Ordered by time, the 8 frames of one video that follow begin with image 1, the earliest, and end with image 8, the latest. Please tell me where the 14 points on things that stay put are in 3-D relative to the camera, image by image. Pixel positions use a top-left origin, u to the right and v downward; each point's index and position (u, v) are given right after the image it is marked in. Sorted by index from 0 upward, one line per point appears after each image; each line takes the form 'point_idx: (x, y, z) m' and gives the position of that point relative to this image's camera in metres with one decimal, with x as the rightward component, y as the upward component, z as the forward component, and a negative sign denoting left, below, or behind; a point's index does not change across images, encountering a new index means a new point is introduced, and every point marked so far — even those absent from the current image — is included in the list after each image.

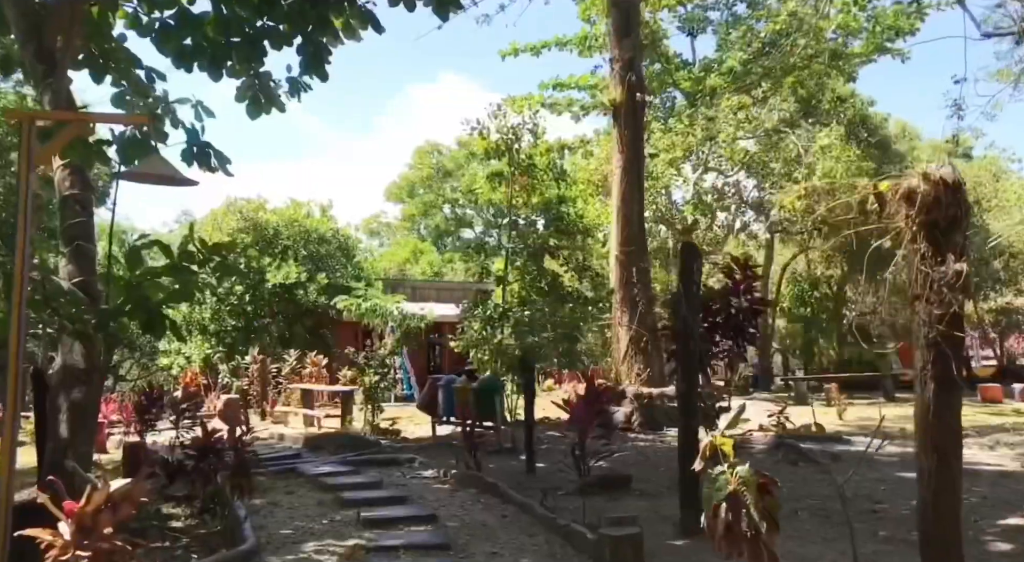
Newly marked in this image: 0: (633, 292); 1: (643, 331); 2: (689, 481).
0: (+1.6, -0.1, +11.6) m
1: (+1.7, -0.7, +11.6) m
2: (+1.0, -1.1, +5.2) m
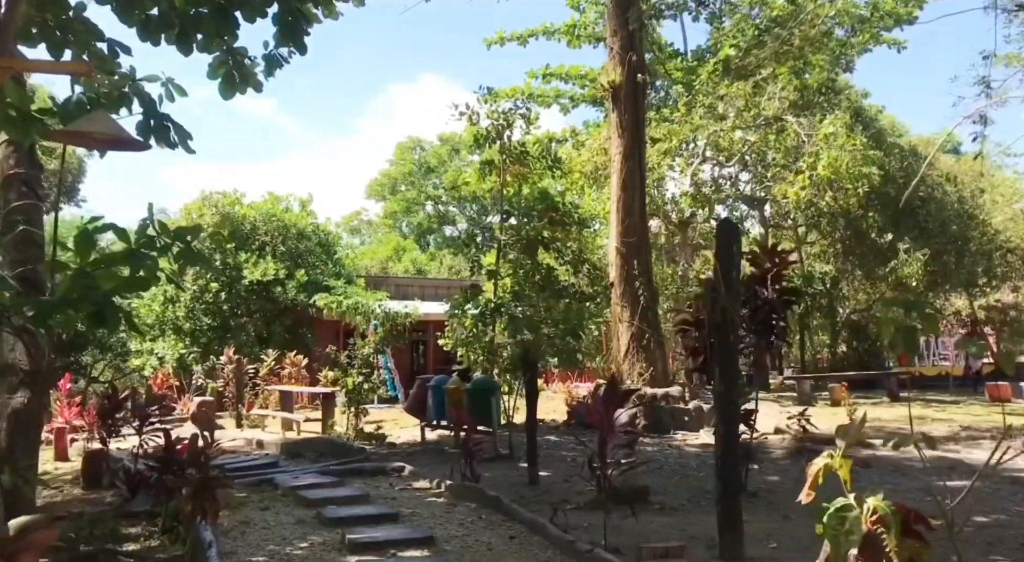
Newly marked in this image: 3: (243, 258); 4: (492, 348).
0: (+1.5, -0.1, +10.9) m
1: (+1.6, -0.6, +10.9) m
2: (+1.1, -1.1, +4.5) m
3: (-5.4, +0.4, +18.5) m
4: (-0.3, -0.8, +11.6) m
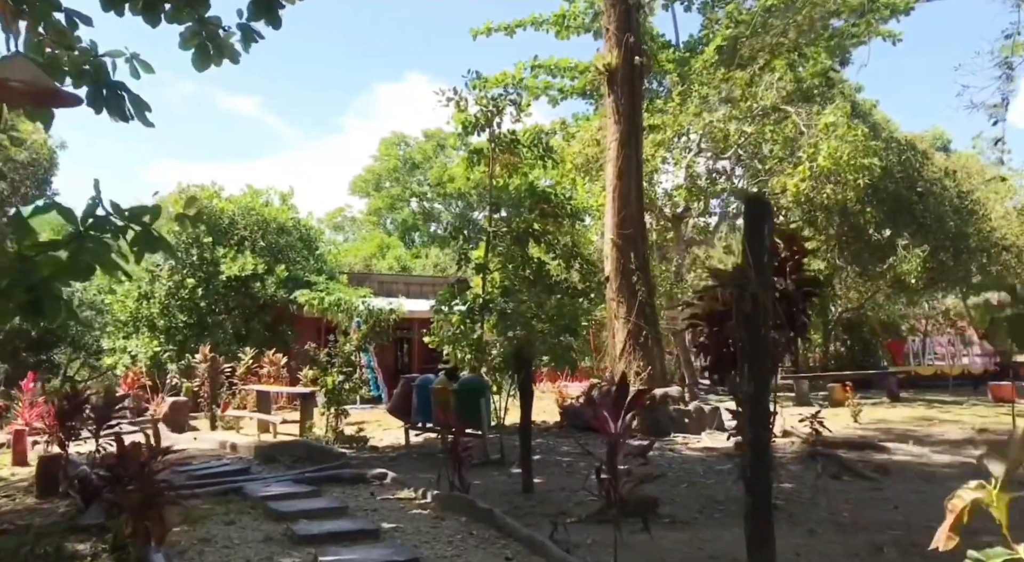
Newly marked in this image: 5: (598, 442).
0: (+1.4, 0.0, +10.4) m
1: (+1.5, -0.5, +10.3) m
2: (+1.1, -1.0, +3.9) m
3: (-5.7, +0.5, +17.8) m
4: (-0.4, -0.8, +11.0) m
5: (+0.8, -1.6, +8.7) m
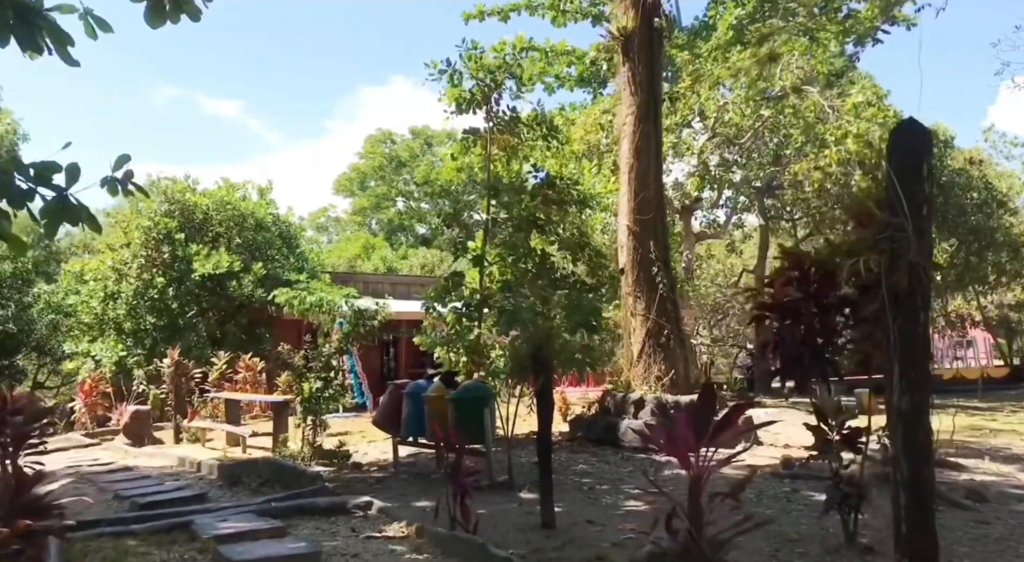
0: (+1.4, +0.1, +9.1) m
1: (+1.5, -0.4, +9.1) m
2: (+1.2, -0.9, +2.7) m
3: (-5.8, +0.5, +16.4) m
4: (-0.4, -0.7, +9.8) m
5: (+0.9, -1.5, +7.5) m
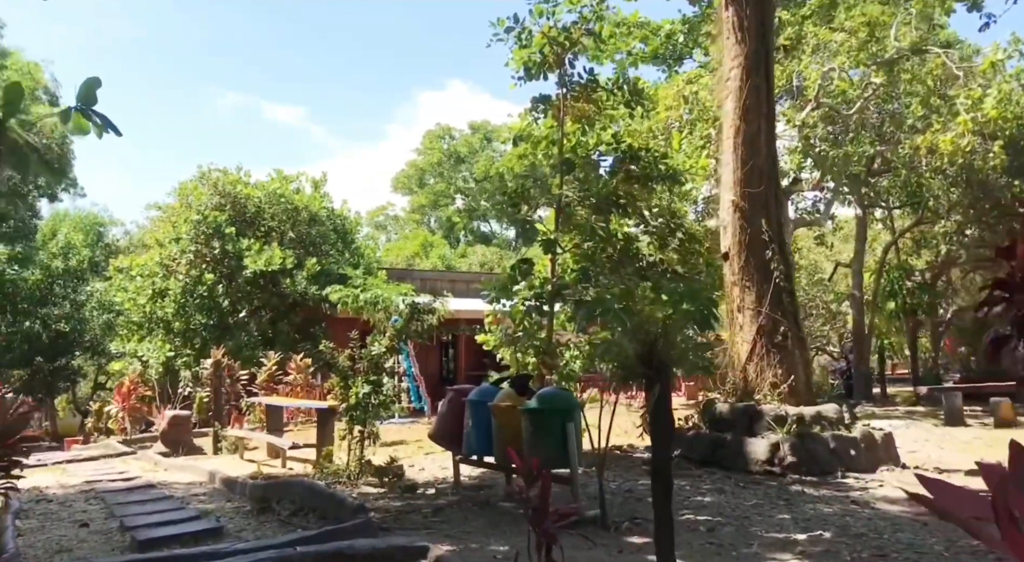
0: (+2.1, +0.2, +7.6) m
1: (+2.2, -0.3, +7.6) m
2: (+1.5, -0.8, +1.2) m
3: (-4.6, +0.6, +15.4) m
4: (+0.3, -0.6, +8.4) m
5: (+1.5, -1.4, +6.0) m
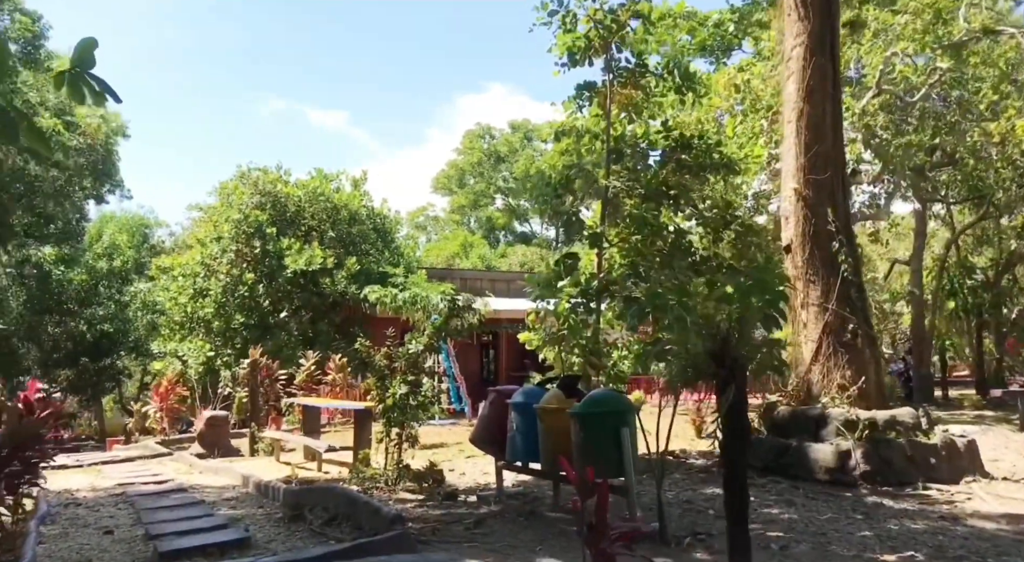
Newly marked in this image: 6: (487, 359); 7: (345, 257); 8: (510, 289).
0: (+2.5, +0.3, +7.1) m
1: (+2.6, -0.3, +7.1) m
2: (+1.6, -0.7, +0.7) m
3: (-3.9, +0.6, +15.2) m
4: (+0.7, -0.6, +7.9) m
5: (+1.8, -1.3, +5.5) m
6: (-0.4, -1.4, +15.7) m
7: (-3.0, +0.4, +16.0) m
8: (0.0, -0.1, +17.9) m
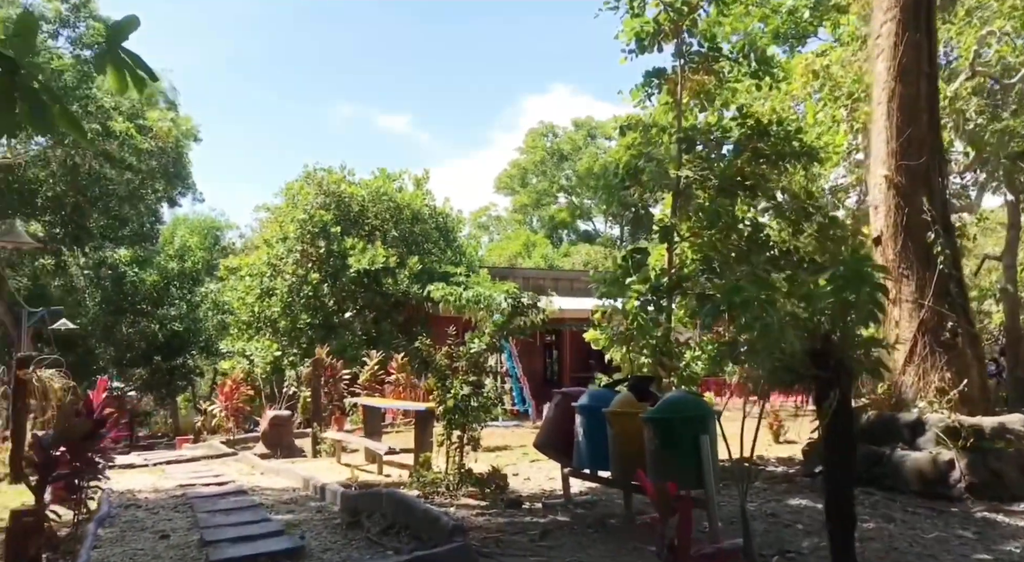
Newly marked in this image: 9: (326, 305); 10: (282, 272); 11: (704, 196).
0: (+3.0, +0.3, +6.5) m
1: (+3.1, -0.2, +6.5) m
2: (+1.6, -0.7, +0.2) m
3: (-2.8, +0.7, +15.0) m
4: (+1.3, -0.5, +7.5) m
5: (+2.2, -1.3, +5.0) m
6: (+0.7, -1.3, +15.4) m
7: (-1.8, +0.5, +15.8) m
8: (+1.3, -0.1, +17.5) m
9: (-3.1, -0.4, +15.0) m
10: (-3.9, +0.2, +15.1) m
11: (+1.6, +0.7, +7.5) m
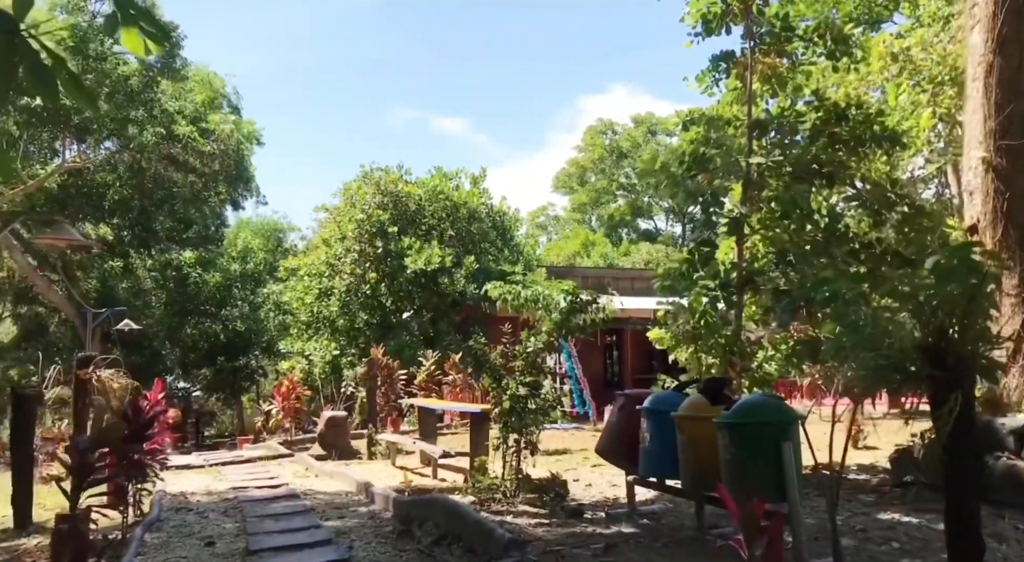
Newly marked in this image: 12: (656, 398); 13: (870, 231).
0: (+3.4, +0.3, +6.0) m
1: (+3.5, -0.2, +5.9) m
2: (+1.6, -0.6, -0.3) m
3: (-1.8, +0.7, +14.8) m
4: (+1.8, -0.5, +7.0) m
5: (+2.5, -1.2, +4.5) m
6: (+1.7, -1.3, +14.9) m
7: (-0.8, +0.5, +15.5) m
8: (+2.4, -0.1, +17.0) m
9: (-2.1, -0.4, +14.8) m
10: (-2.9, +0.2, +14.9) m
11: (+2.1, +0.8, +7.0) m
12: (+0.9, -0.7, +5.4) m
13: (+2.6, +0.4, +6.3) m
